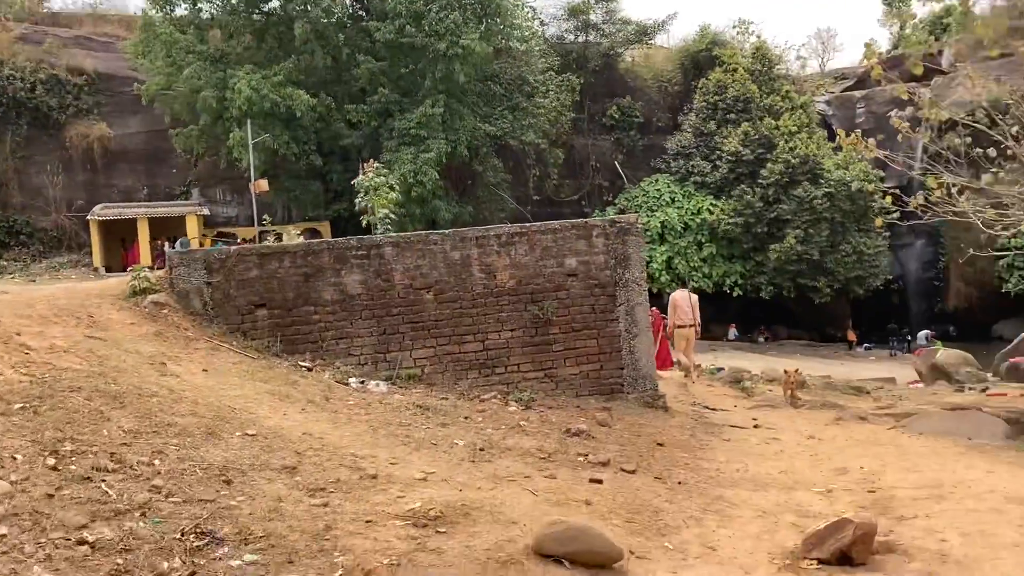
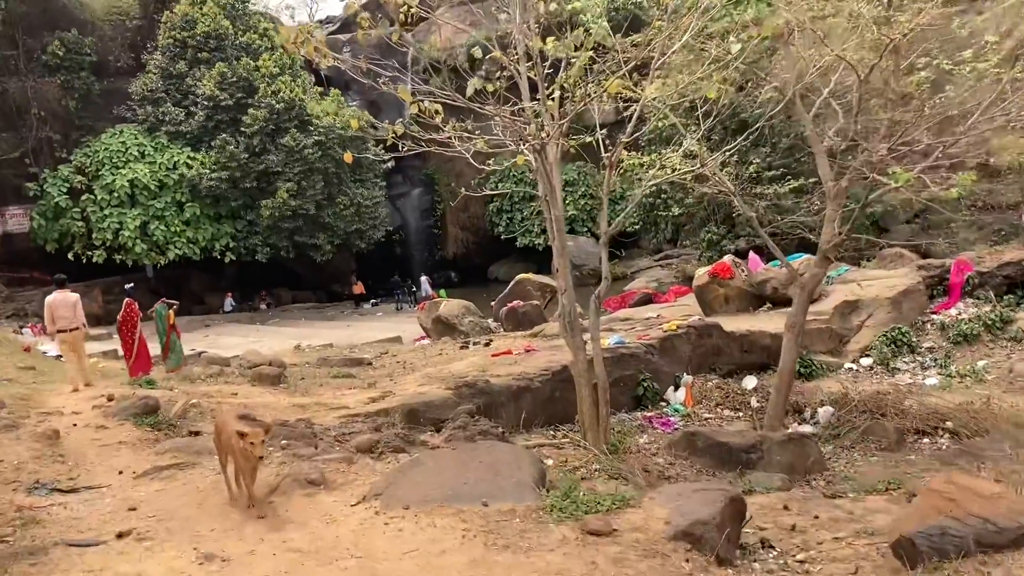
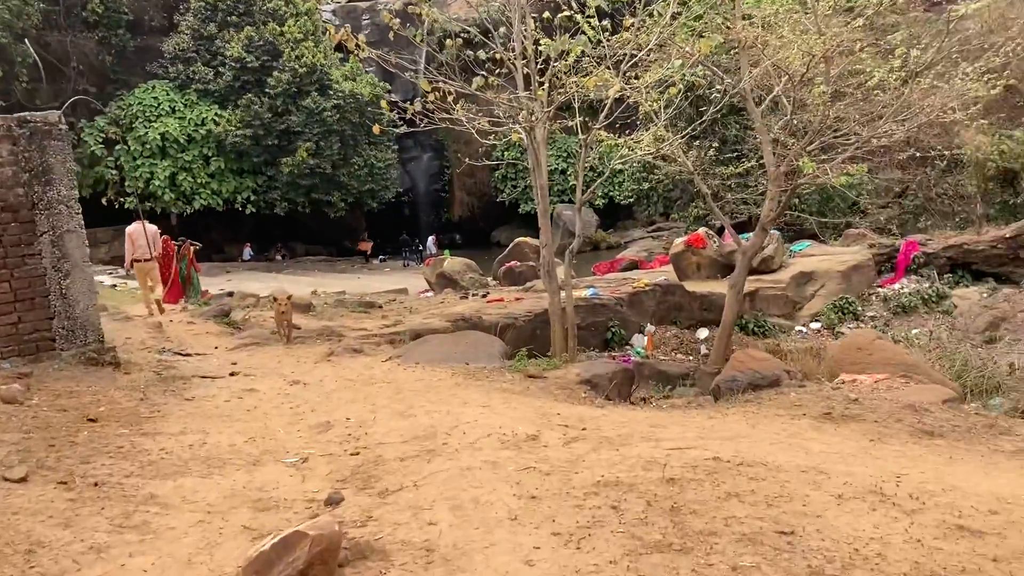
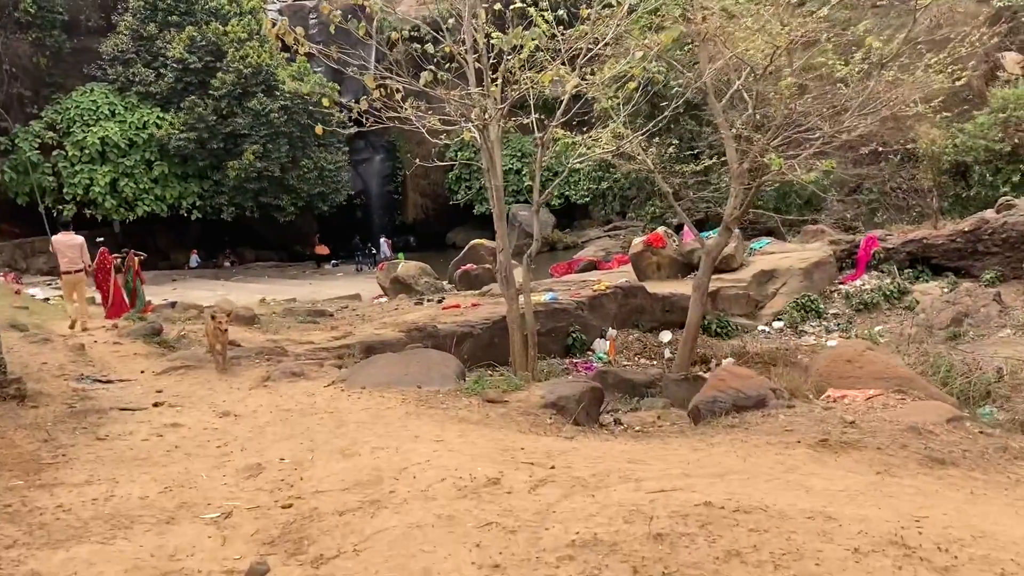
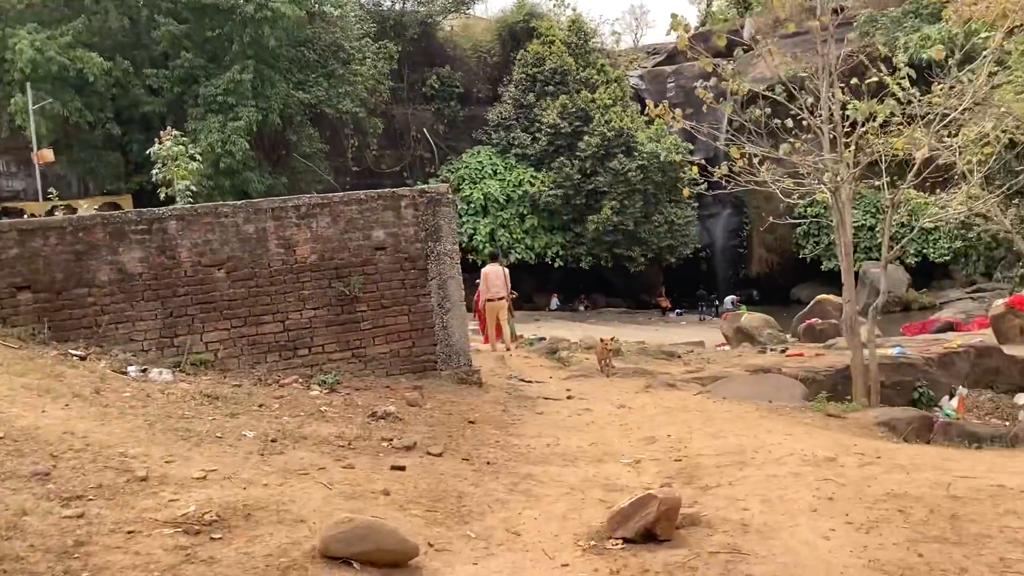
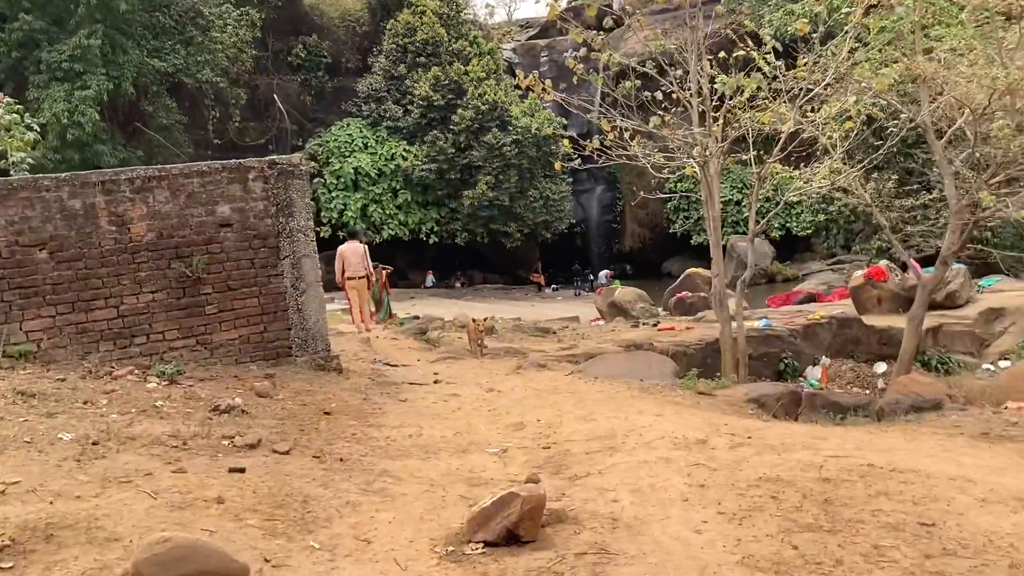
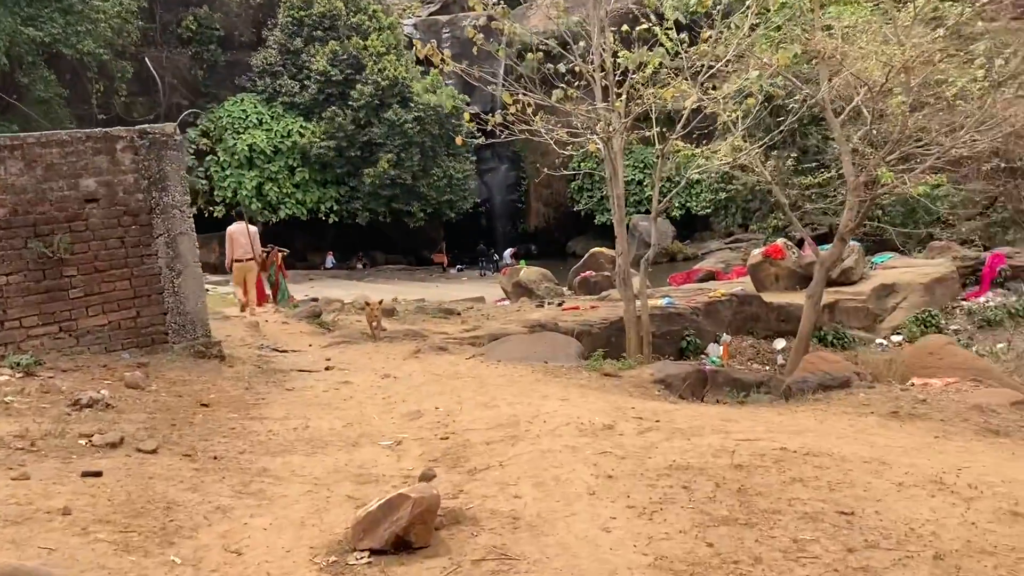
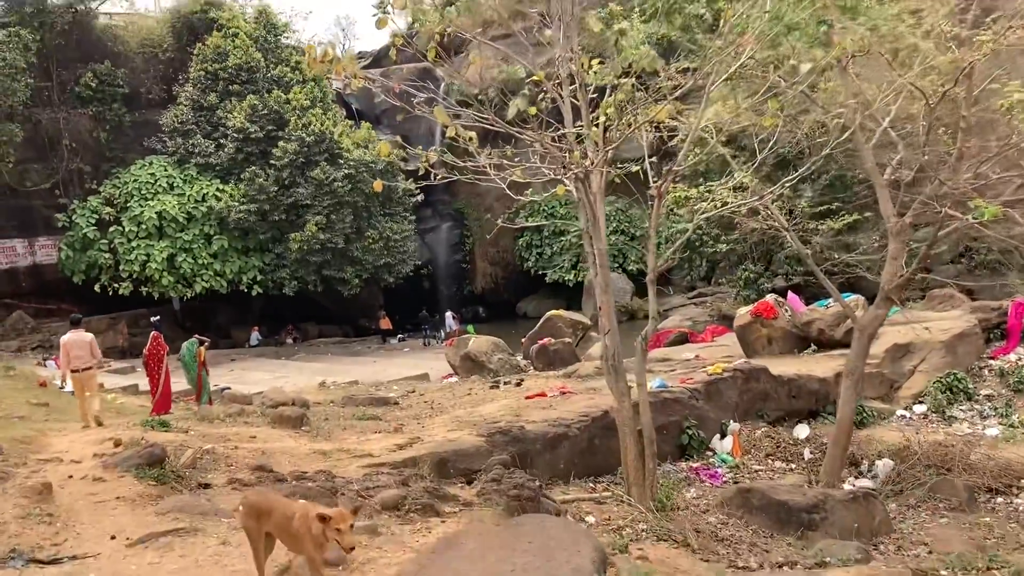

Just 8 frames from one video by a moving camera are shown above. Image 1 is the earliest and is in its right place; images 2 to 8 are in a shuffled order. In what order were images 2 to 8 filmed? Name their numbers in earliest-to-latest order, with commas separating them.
5, 6, 7, 3, 4, 2, 8
